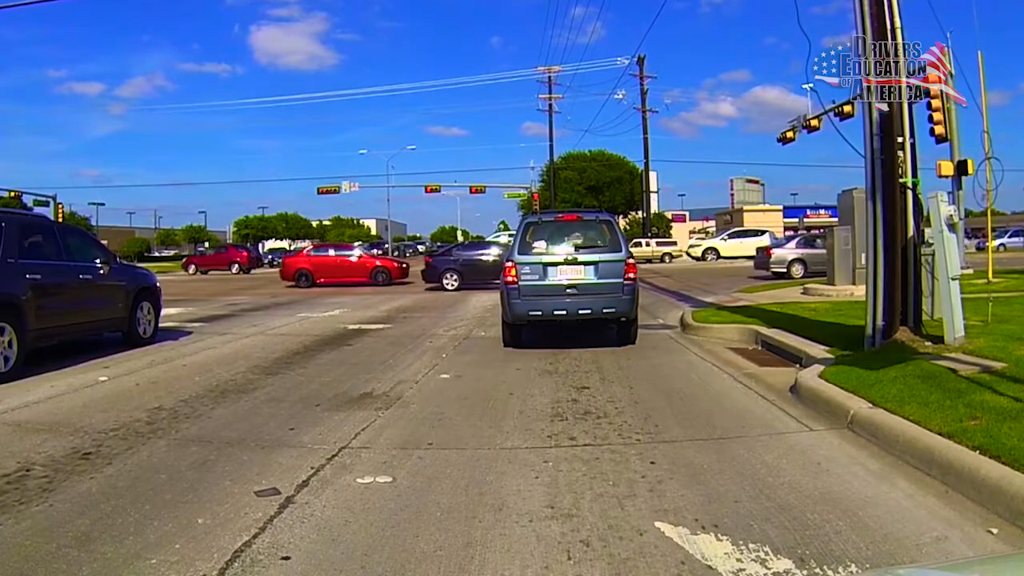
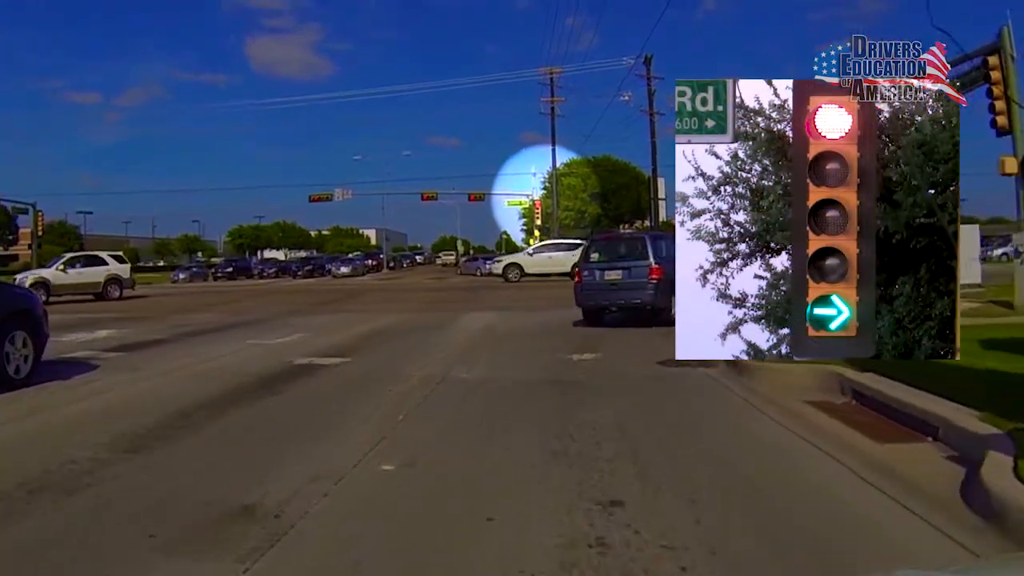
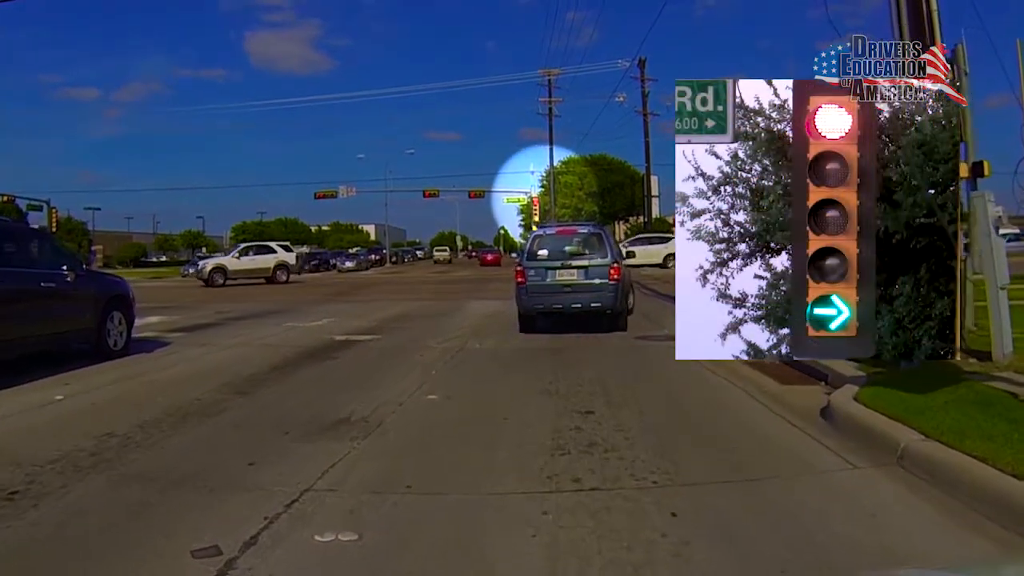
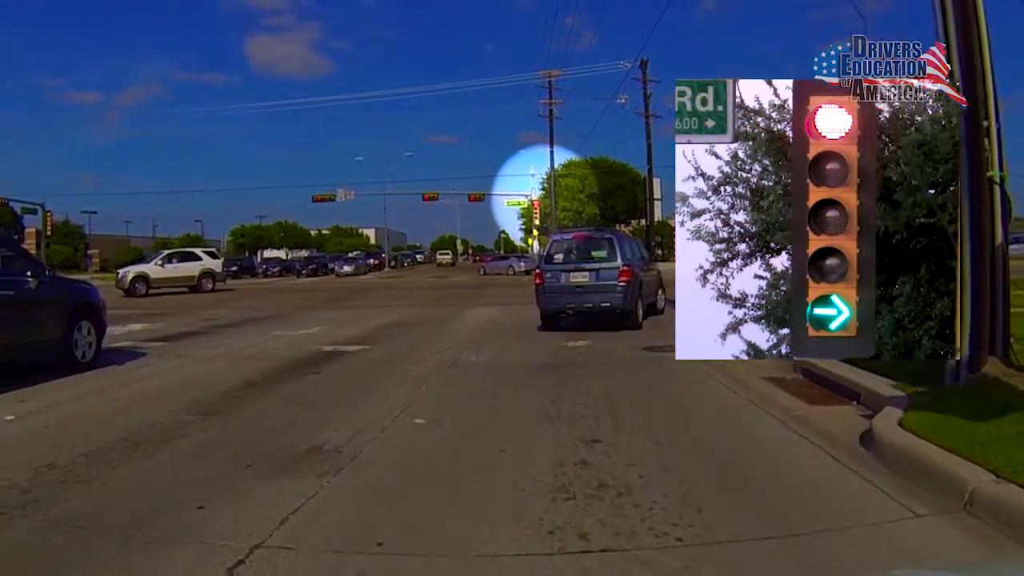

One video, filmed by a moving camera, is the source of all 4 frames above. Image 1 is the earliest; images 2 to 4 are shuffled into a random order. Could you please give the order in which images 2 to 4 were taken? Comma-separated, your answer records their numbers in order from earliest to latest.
3, 4, 2
